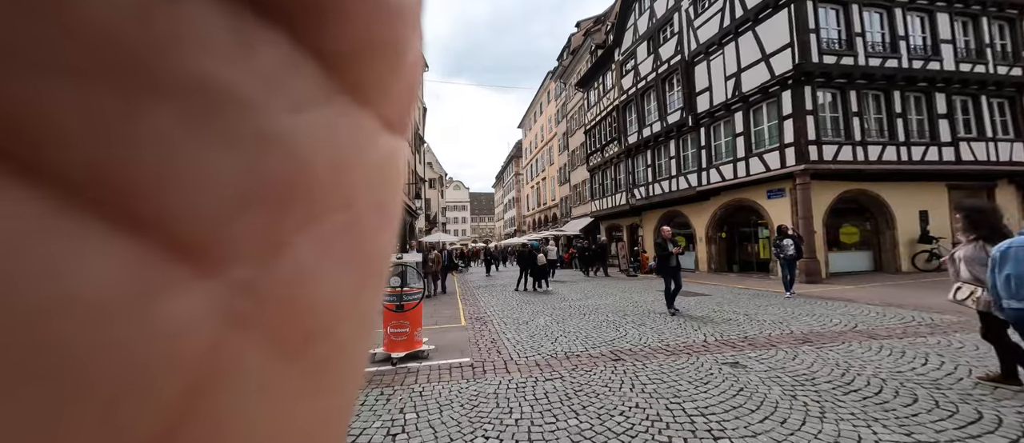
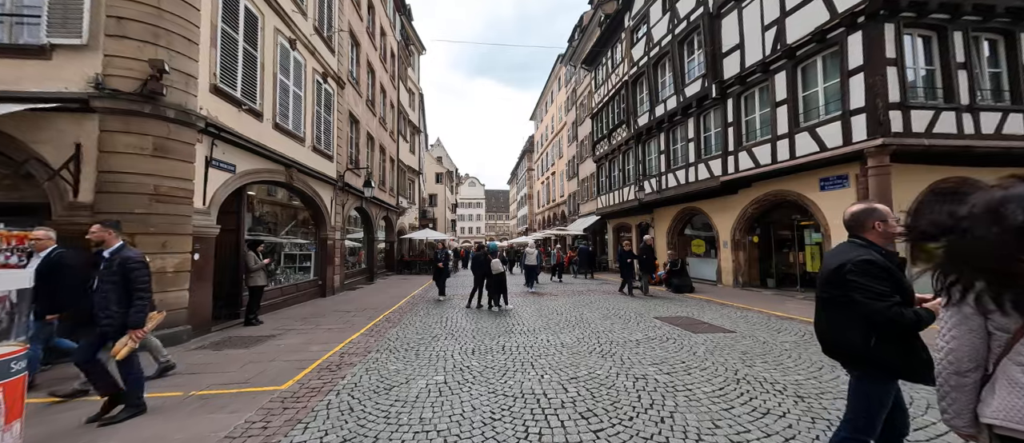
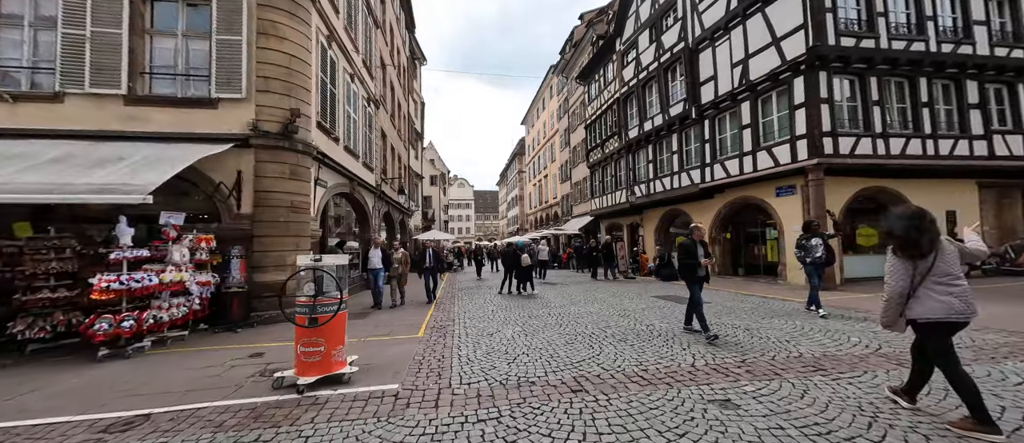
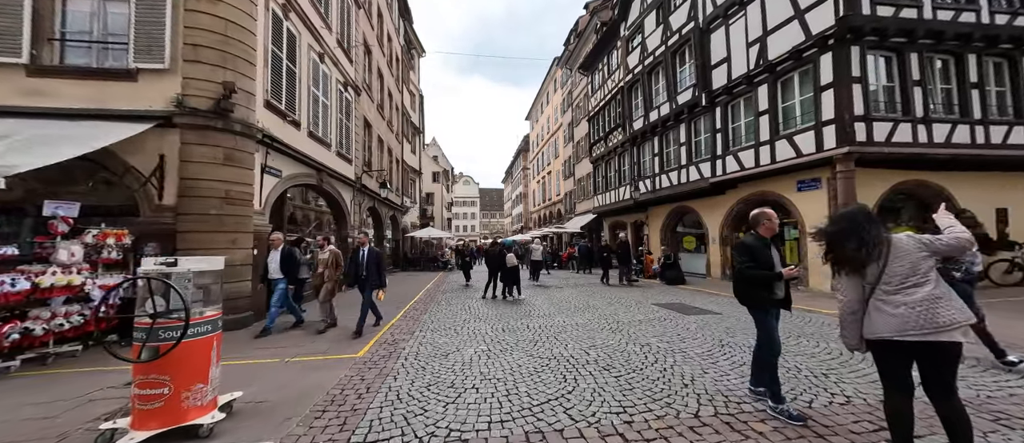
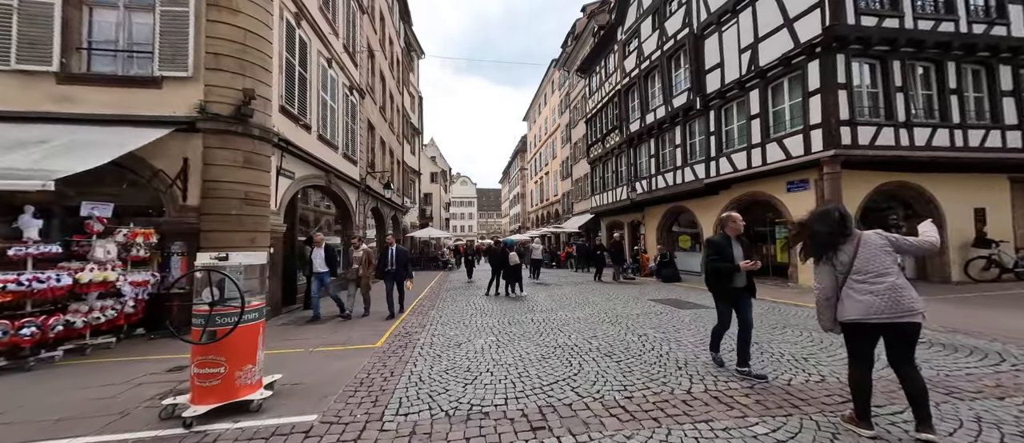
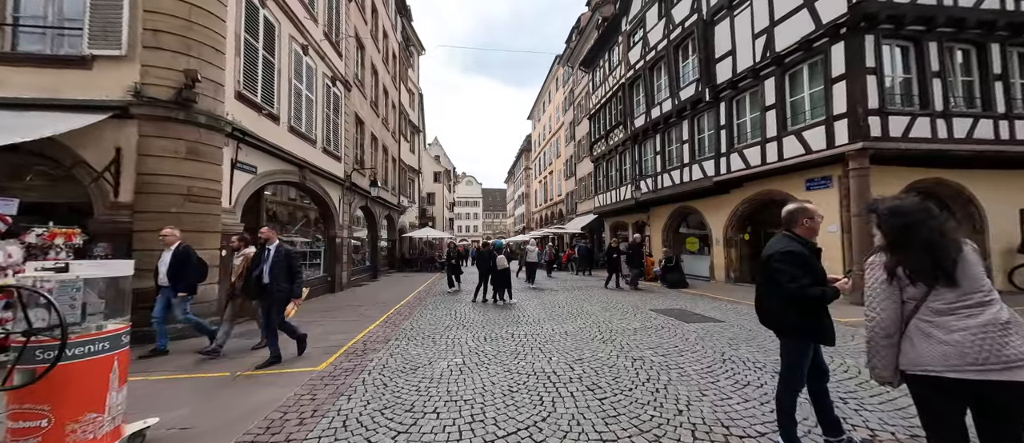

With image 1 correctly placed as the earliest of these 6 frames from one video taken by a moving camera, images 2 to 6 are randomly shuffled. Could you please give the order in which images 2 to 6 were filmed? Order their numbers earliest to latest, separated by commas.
3, 5, 4, 6, 2
